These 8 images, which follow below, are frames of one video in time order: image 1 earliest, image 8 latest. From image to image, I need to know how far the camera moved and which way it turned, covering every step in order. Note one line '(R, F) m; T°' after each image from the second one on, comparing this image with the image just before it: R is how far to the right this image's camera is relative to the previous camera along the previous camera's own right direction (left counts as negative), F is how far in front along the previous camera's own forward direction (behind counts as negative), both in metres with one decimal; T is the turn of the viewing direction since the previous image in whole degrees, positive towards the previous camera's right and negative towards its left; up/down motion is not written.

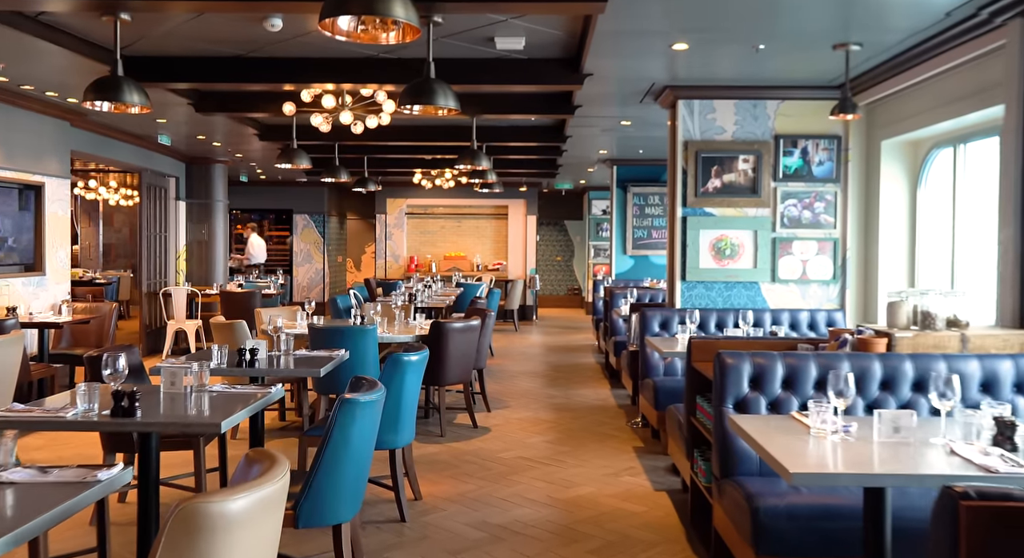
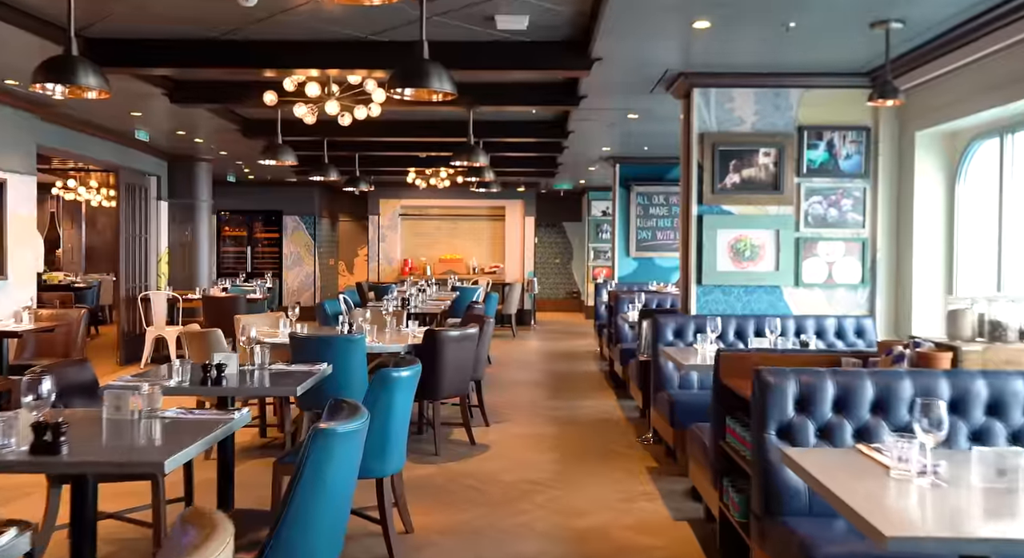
(0.0, +0.5) m; 0°
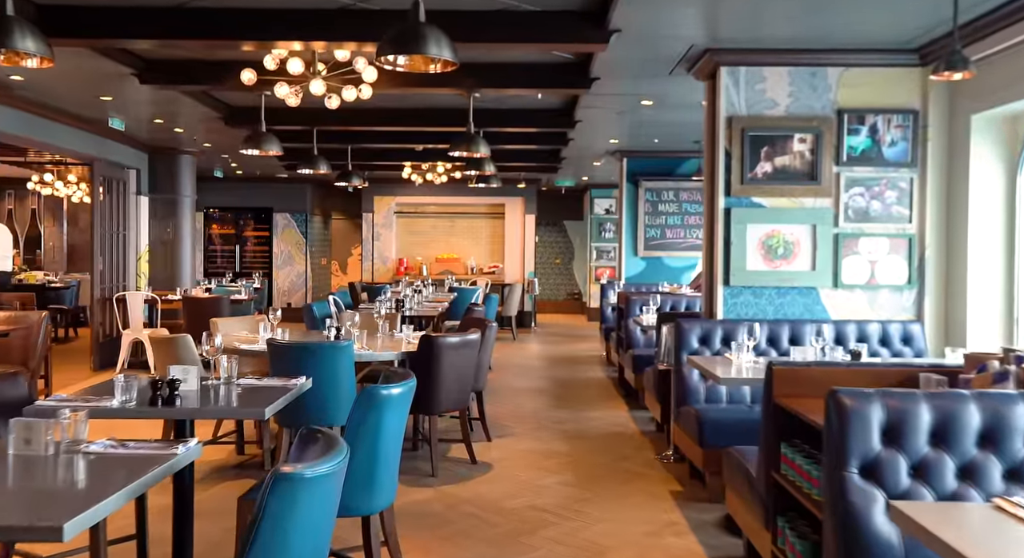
(-0.1, +0.6) m; 0°
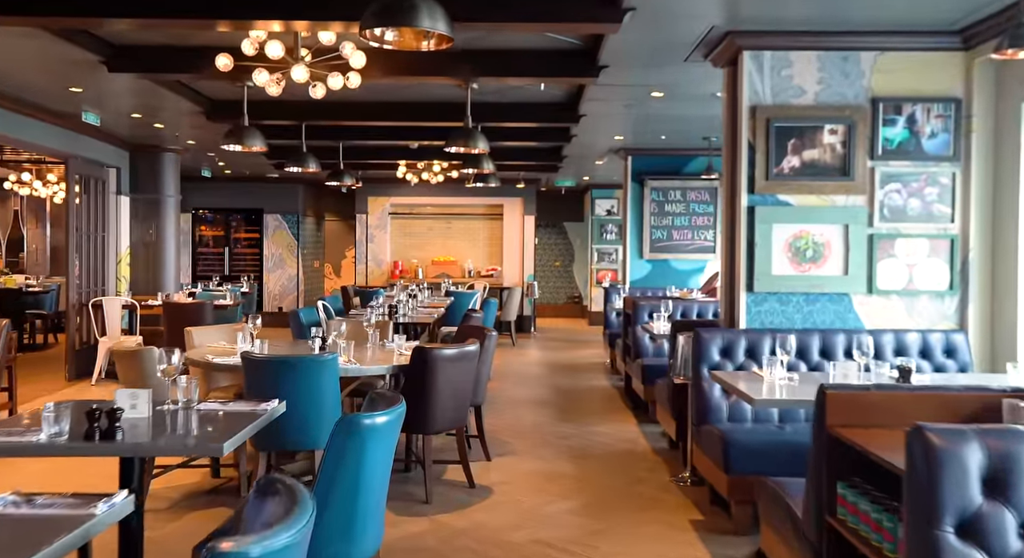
(0.0, +0.5) m; 0°
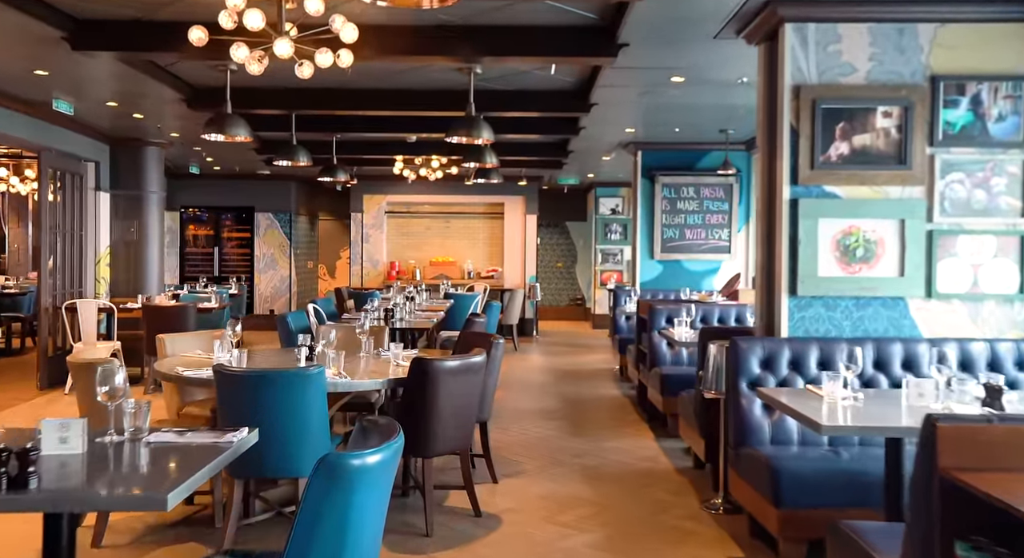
(-0.1, +0.6) m; 0°
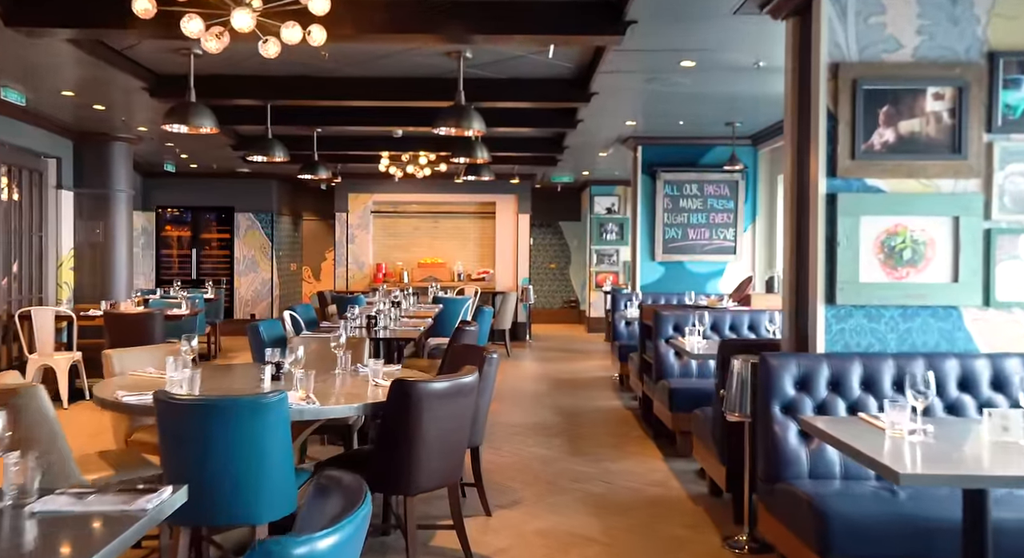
(0.0, +0.6) m; +1°
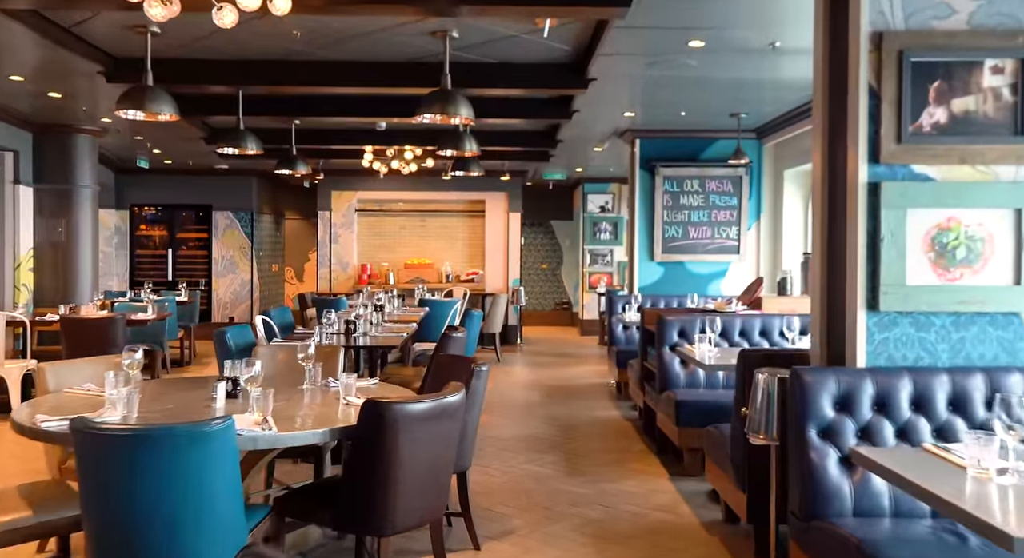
(0.0, +0.5) m; +1°
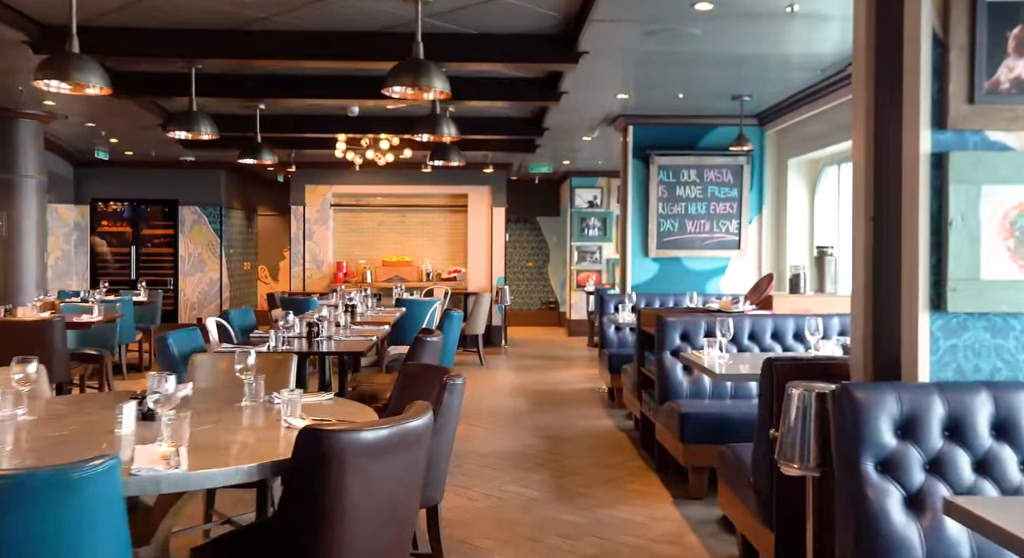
(0.0, +0.7) m; +1°
